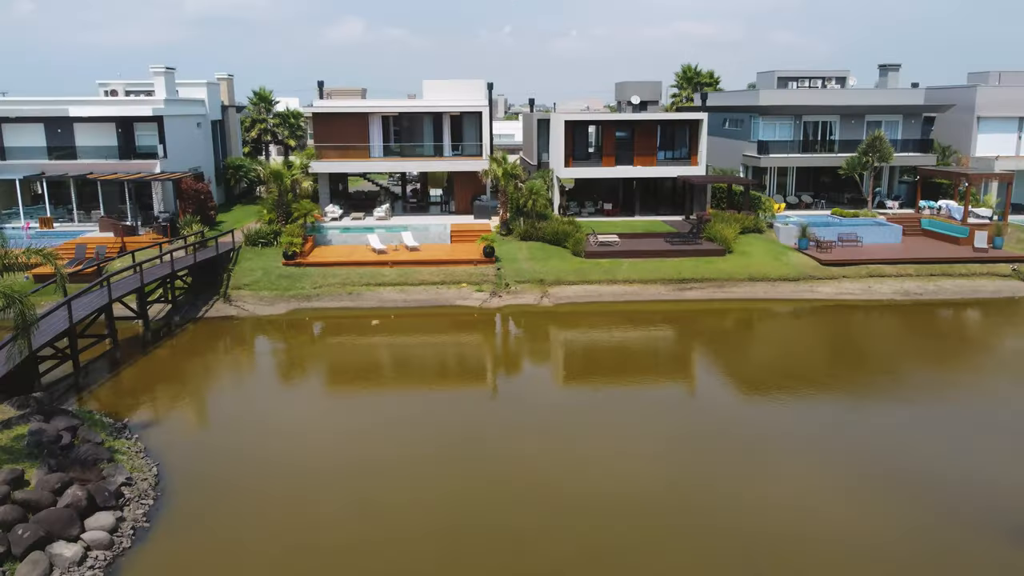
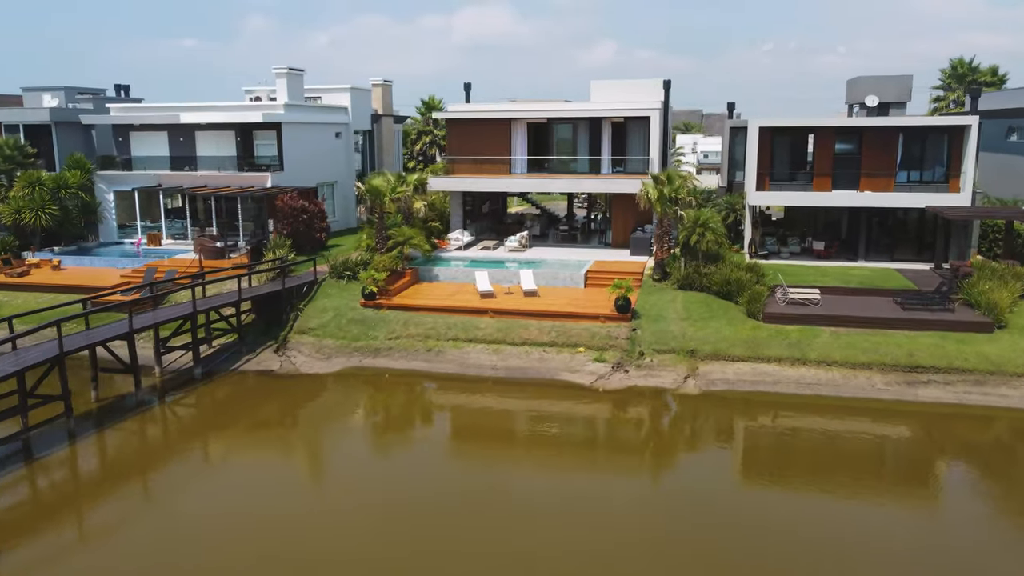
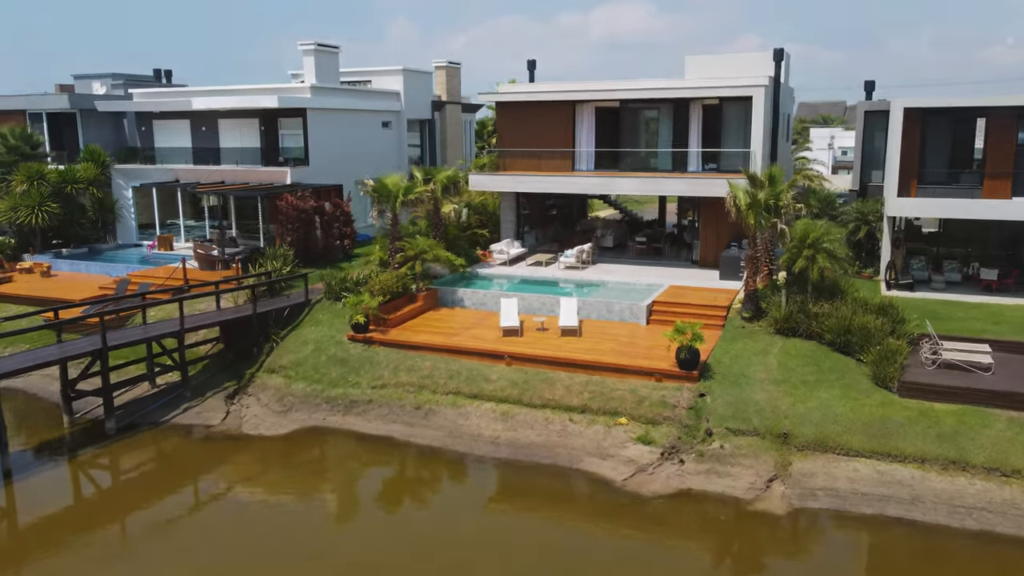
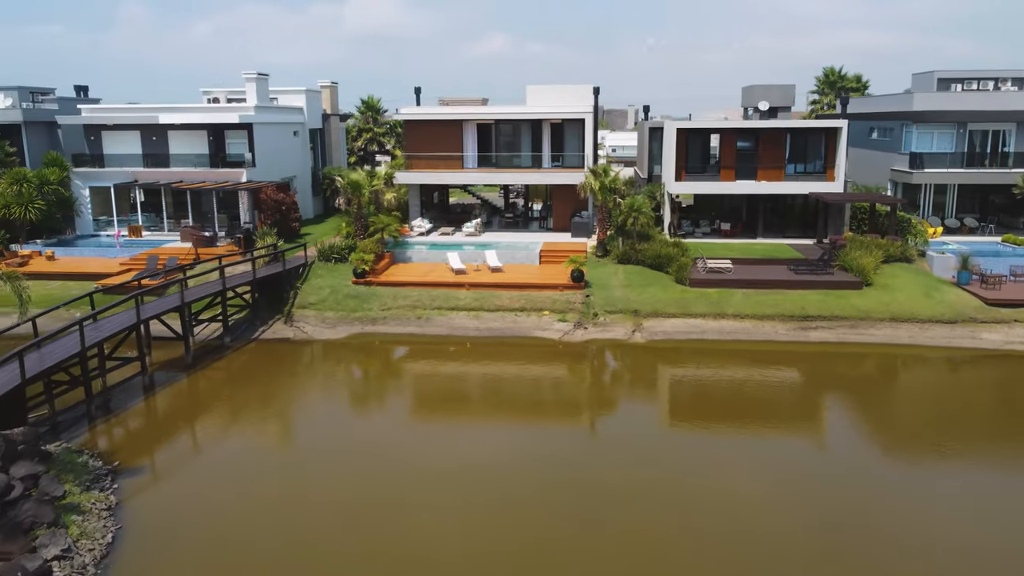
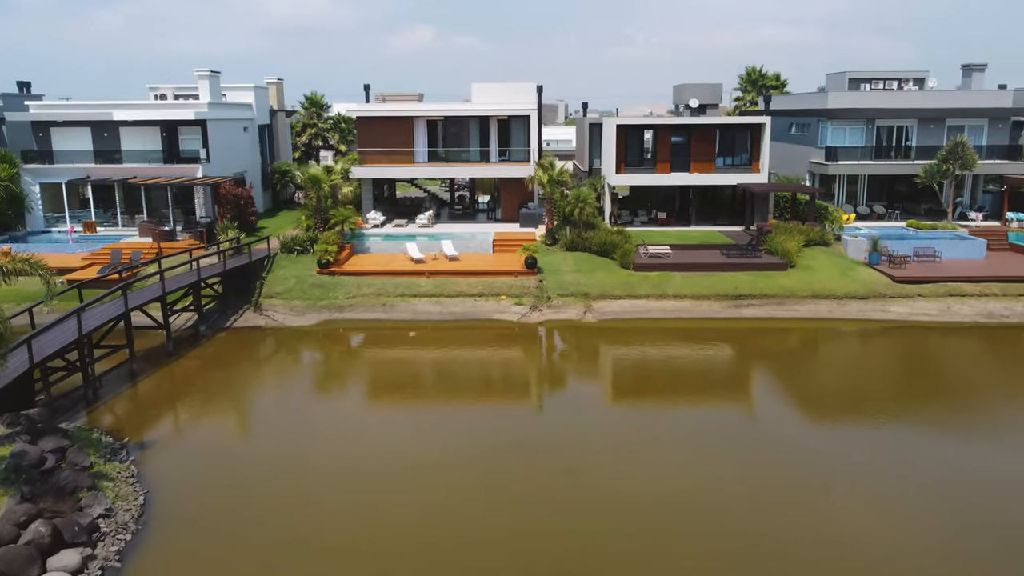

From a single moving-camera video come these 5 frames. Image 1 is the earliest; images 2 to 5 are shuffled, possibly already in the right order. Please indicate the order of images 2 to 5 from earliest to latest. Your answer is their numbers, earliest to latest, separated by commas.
5, 4, 2, 3
